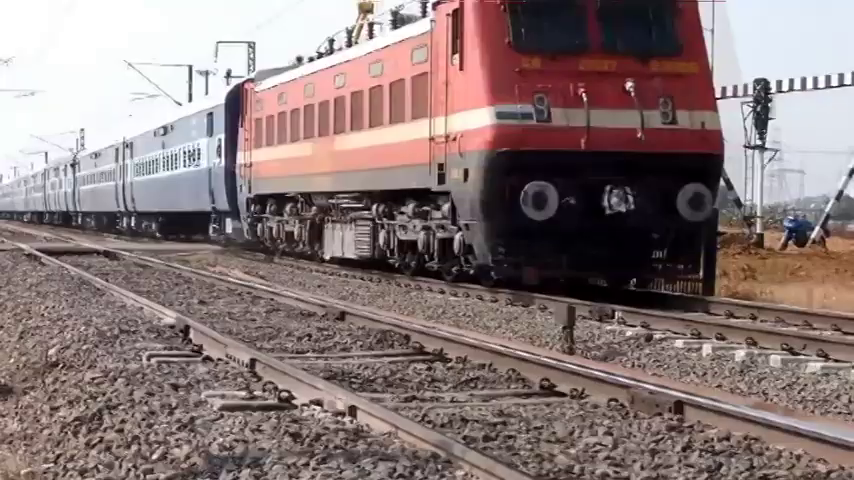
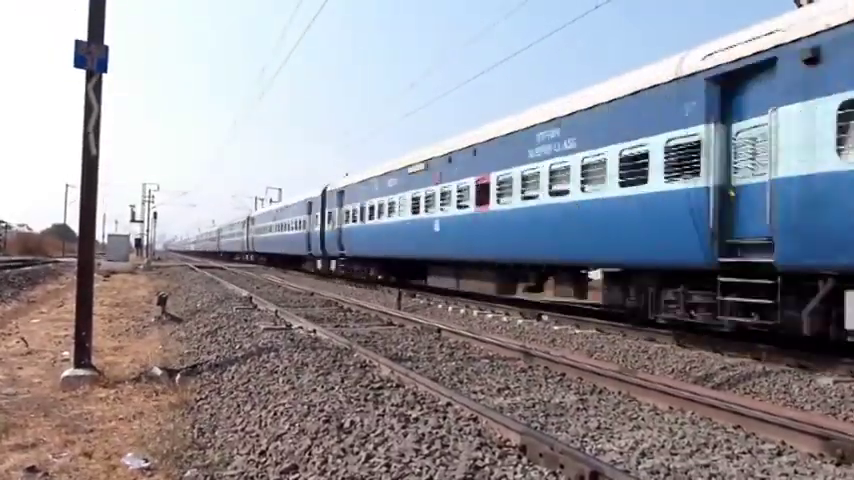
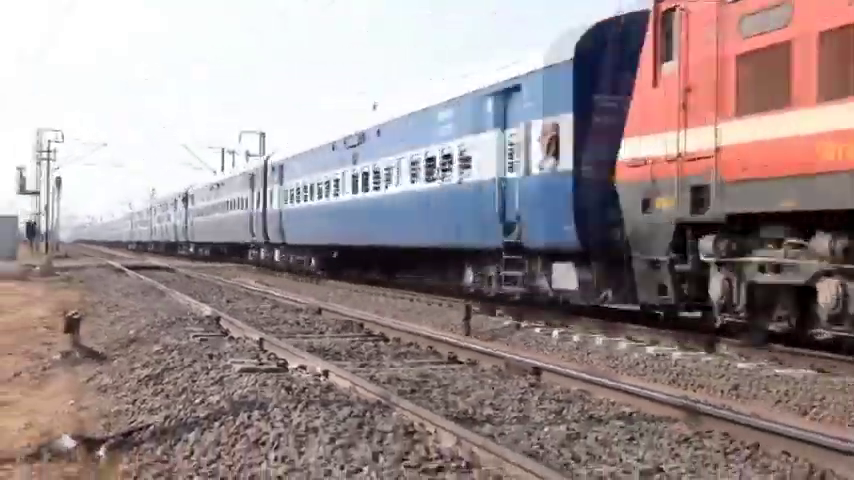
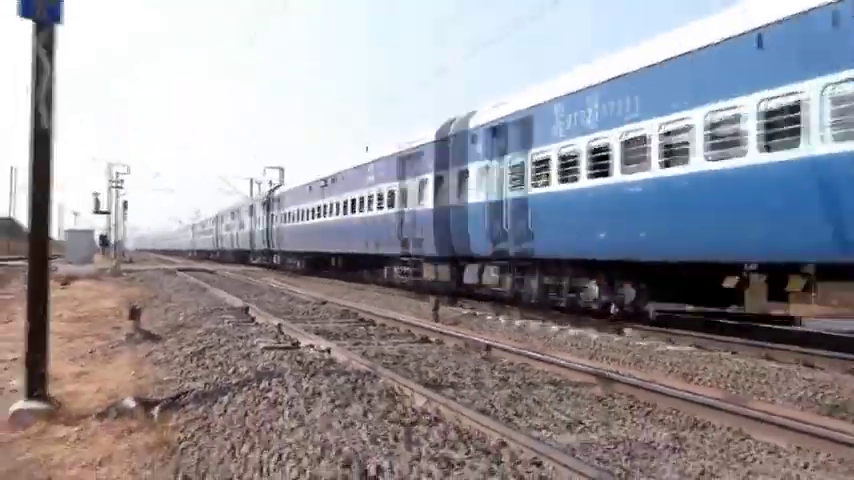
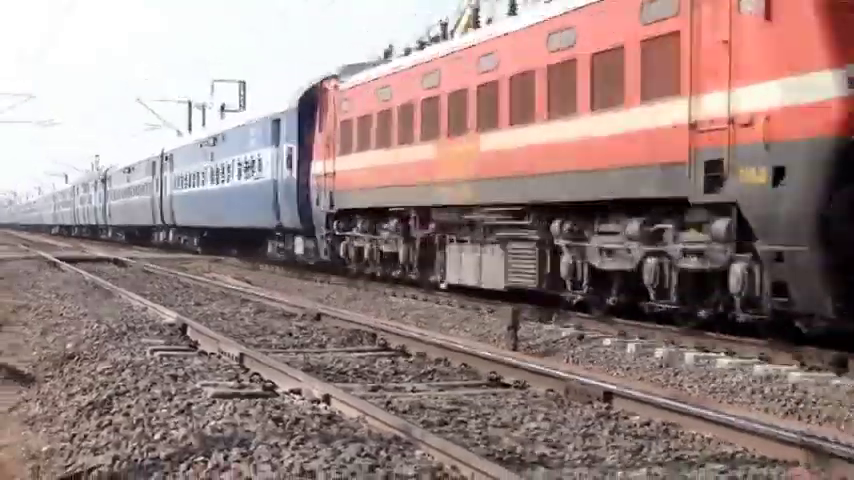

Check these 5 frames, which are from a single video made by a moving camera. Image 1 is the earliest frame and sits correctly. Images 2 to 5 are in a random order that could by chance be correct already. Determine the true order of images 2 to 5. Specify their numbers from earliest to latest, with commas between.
5, 3, 4, 2
